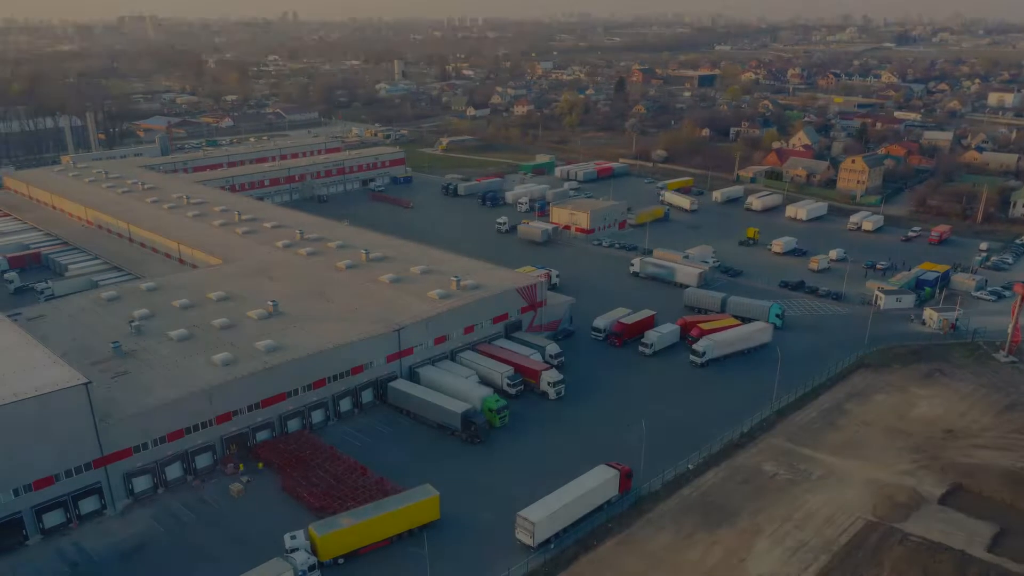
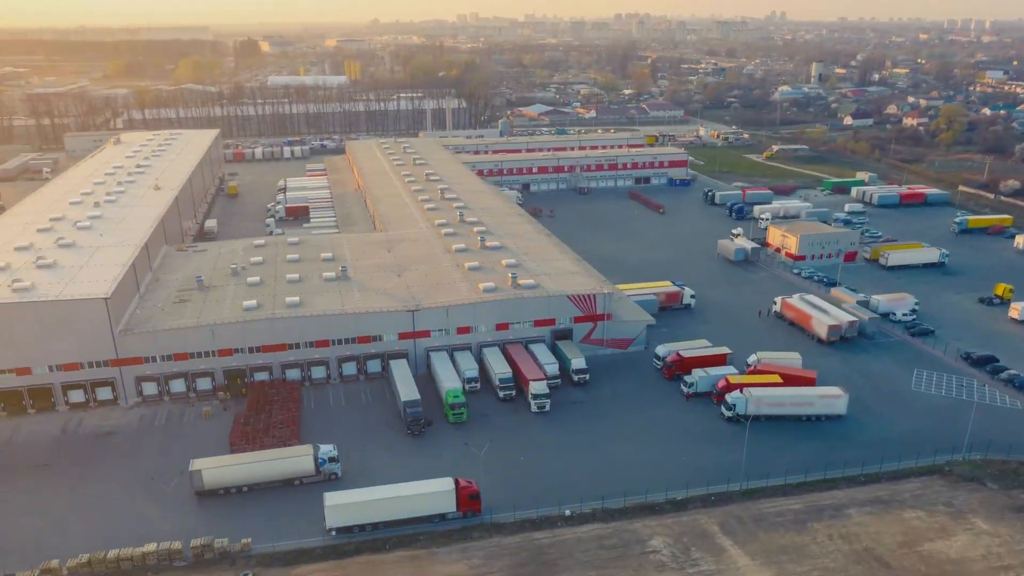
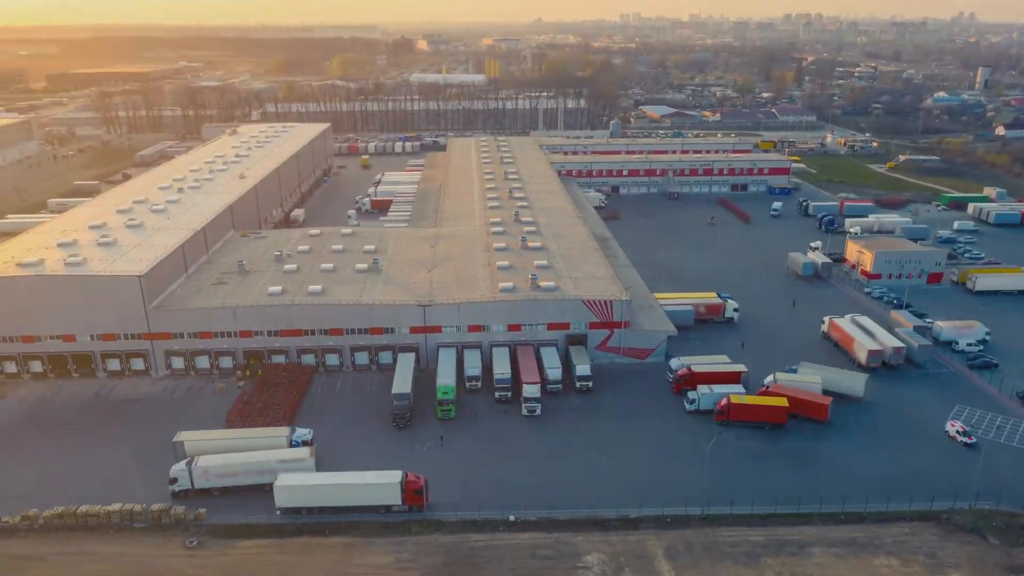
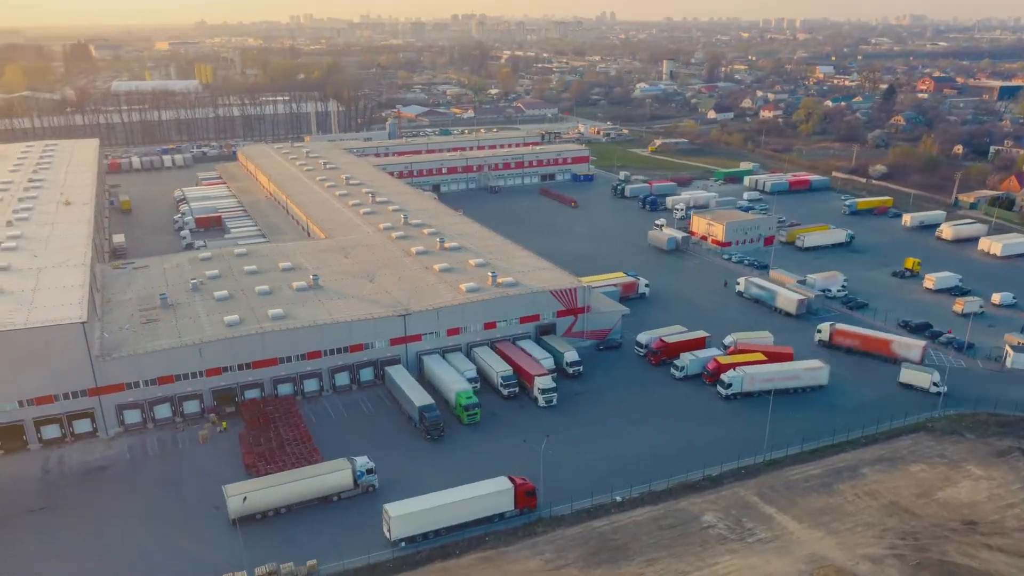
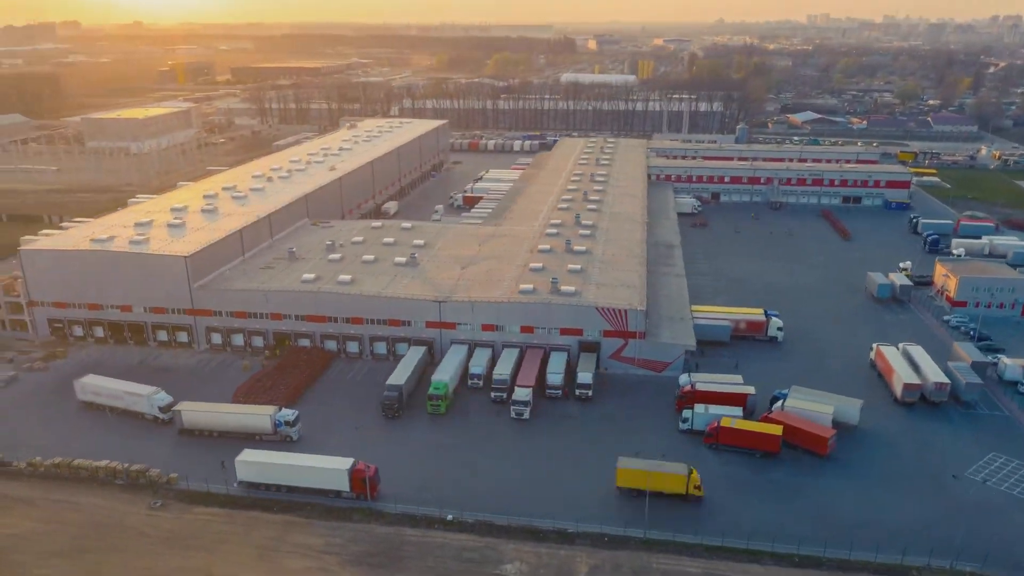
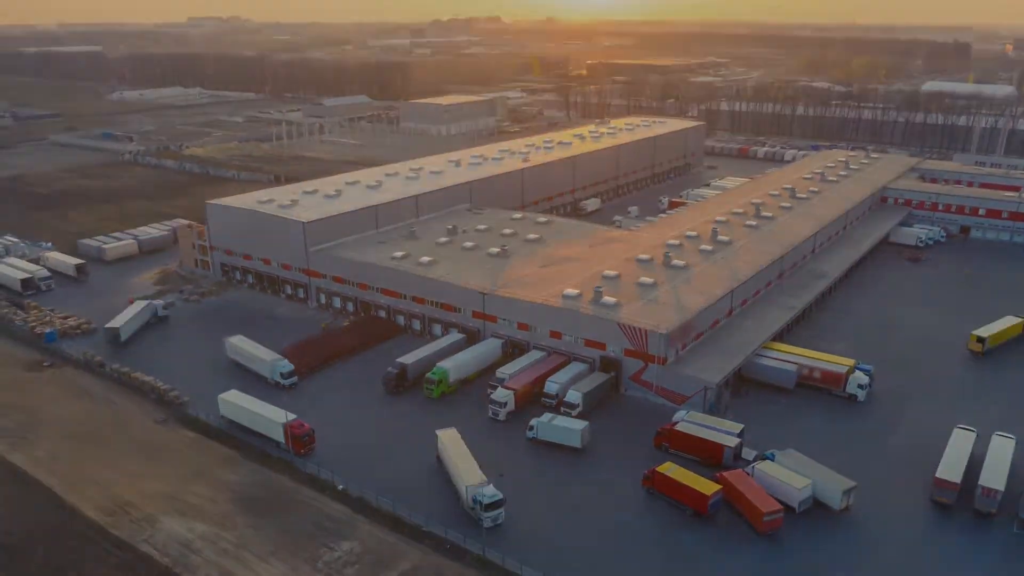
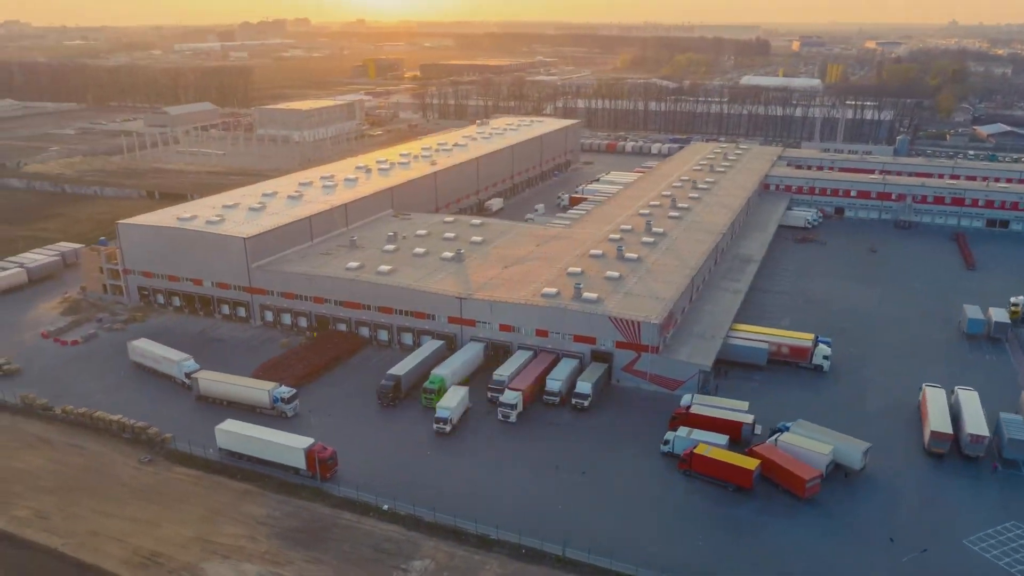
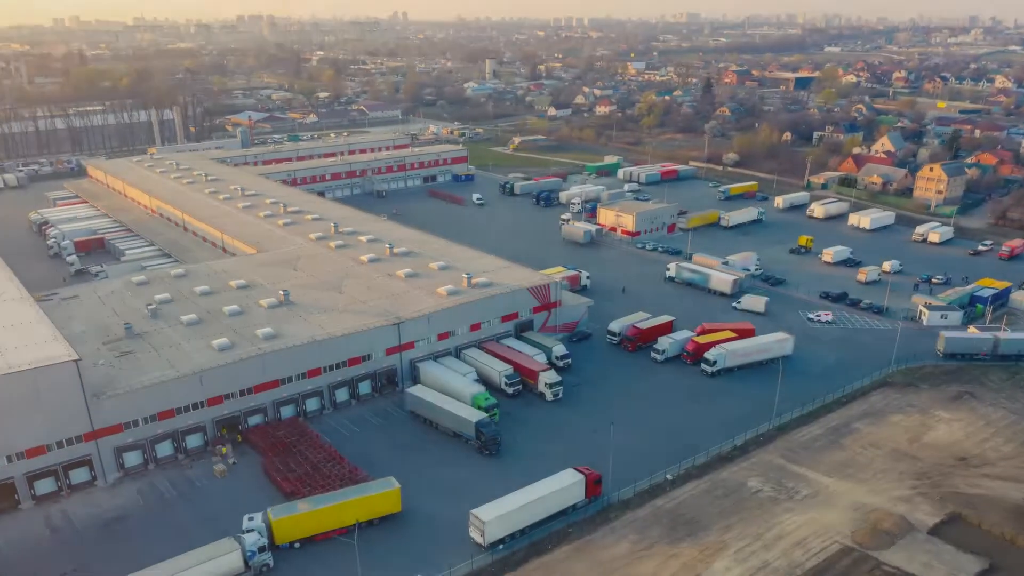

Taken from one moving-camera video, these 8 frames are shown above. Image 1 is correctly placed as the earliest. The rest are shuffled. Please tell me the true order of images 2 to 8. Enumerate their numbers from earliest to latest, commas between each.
8, 4, 2, 3, 5, 7, 6
